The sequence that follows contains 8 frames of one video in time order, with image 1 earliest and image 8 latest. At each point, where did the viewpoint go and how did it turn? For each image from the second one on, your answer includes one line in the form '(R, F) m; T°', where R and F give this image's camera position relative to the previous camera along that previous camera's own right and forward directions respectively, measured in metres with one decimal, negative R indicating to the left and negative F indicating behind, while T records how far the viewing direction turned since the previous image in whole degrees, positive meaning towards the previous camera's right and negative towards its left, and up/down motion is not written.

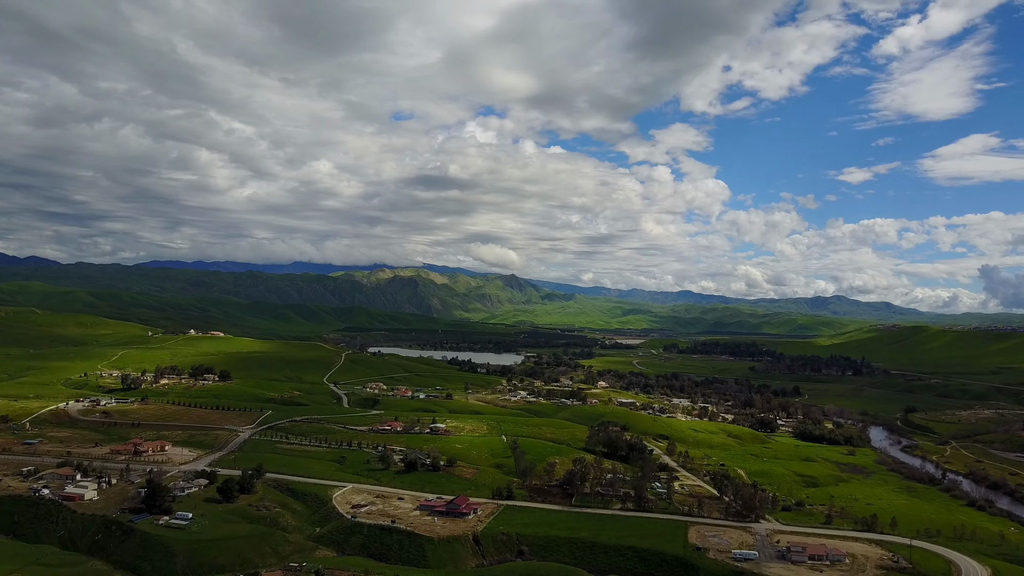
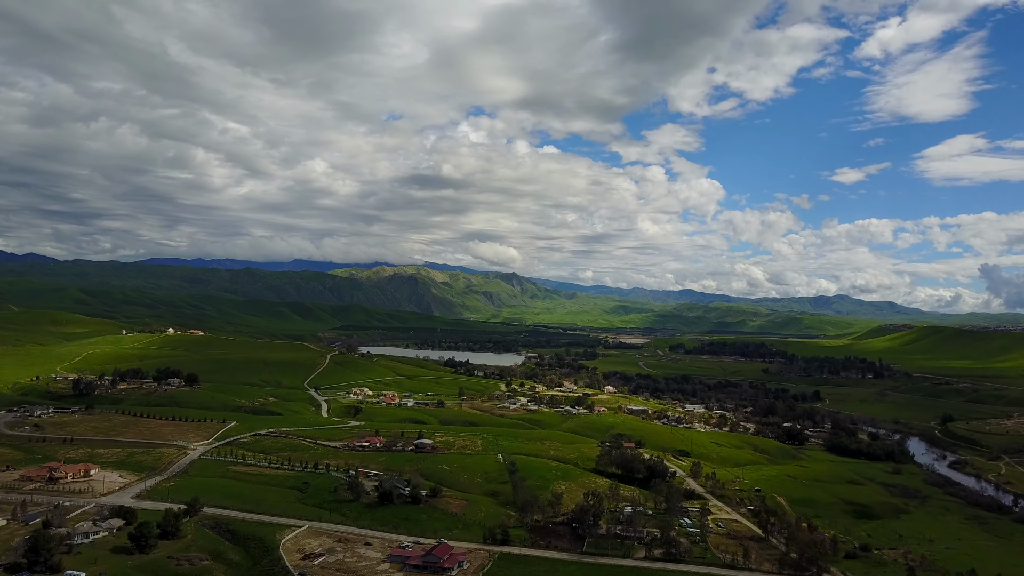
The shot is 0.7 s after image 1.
(+0.4, +18.7) m; 0°
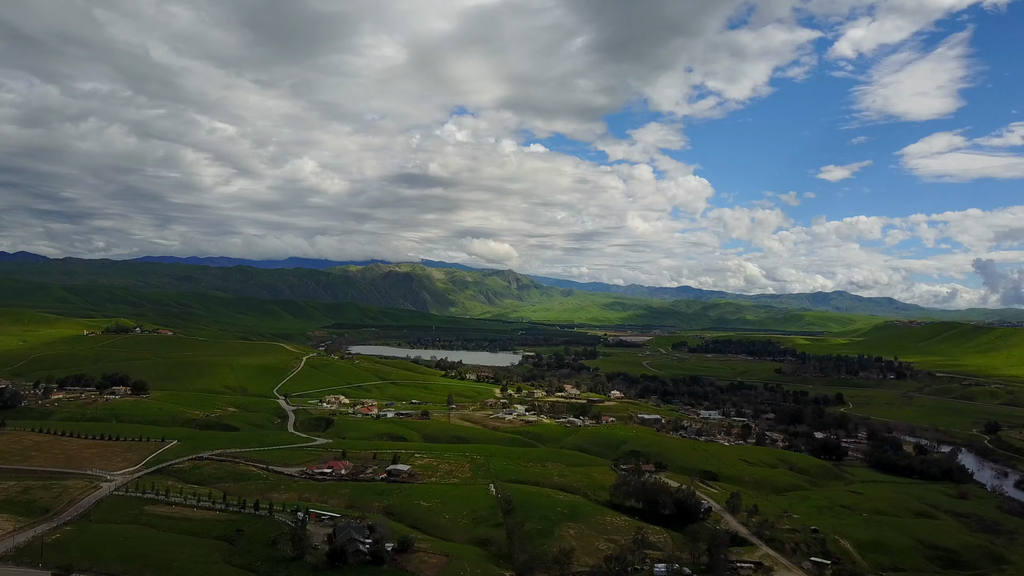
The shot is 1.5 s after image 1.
(+0.4, +21.1) m; 0°
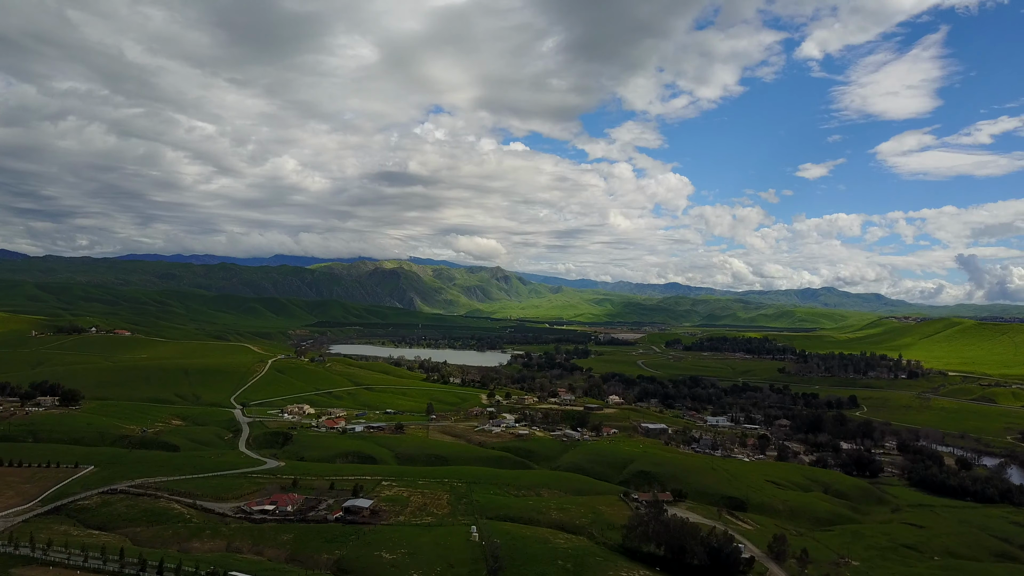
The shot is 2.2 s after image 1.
(+0.2, +18.4) m; +1°
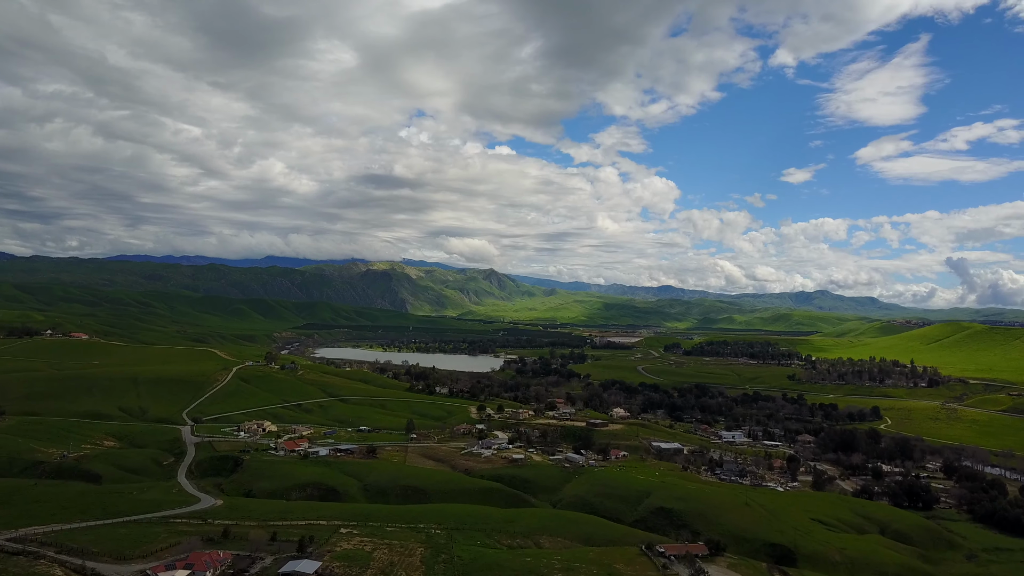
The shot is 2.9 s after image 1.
(0.0, +18.0) m; +1°
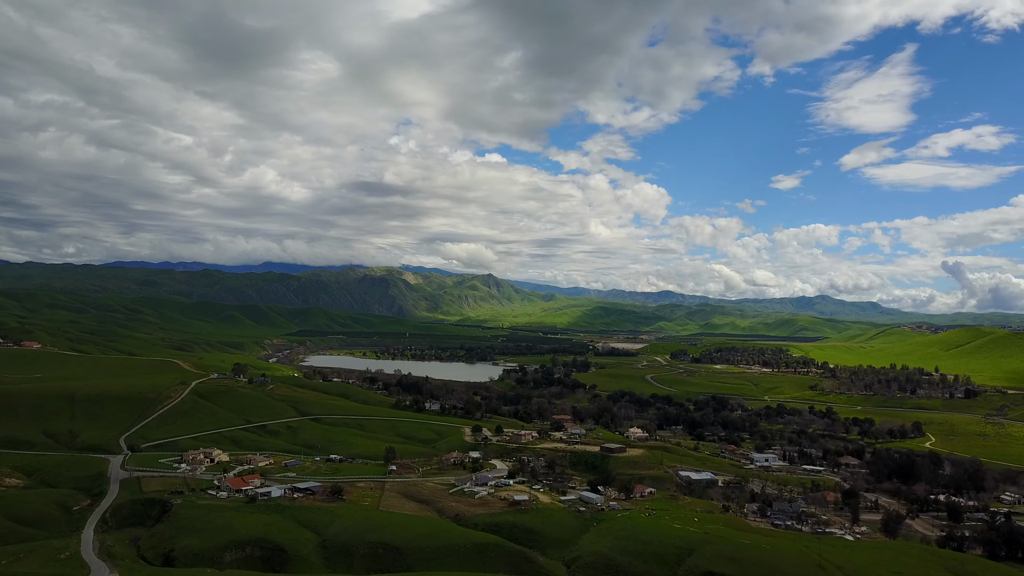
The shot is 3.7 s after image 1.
(-0.3, +20.1) m; 0°
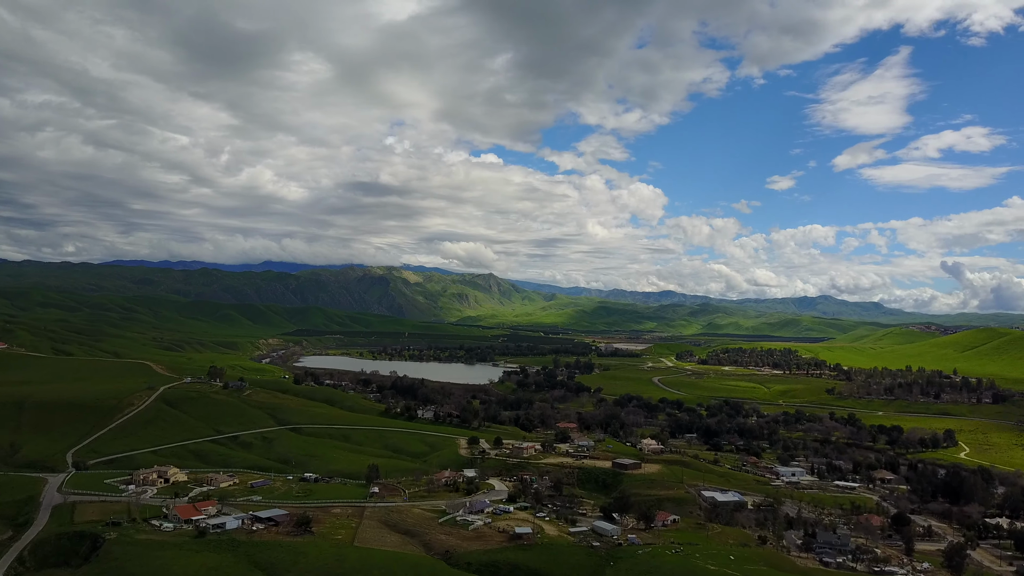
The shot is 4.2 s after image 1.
(0.0, +12.8) m; 0°
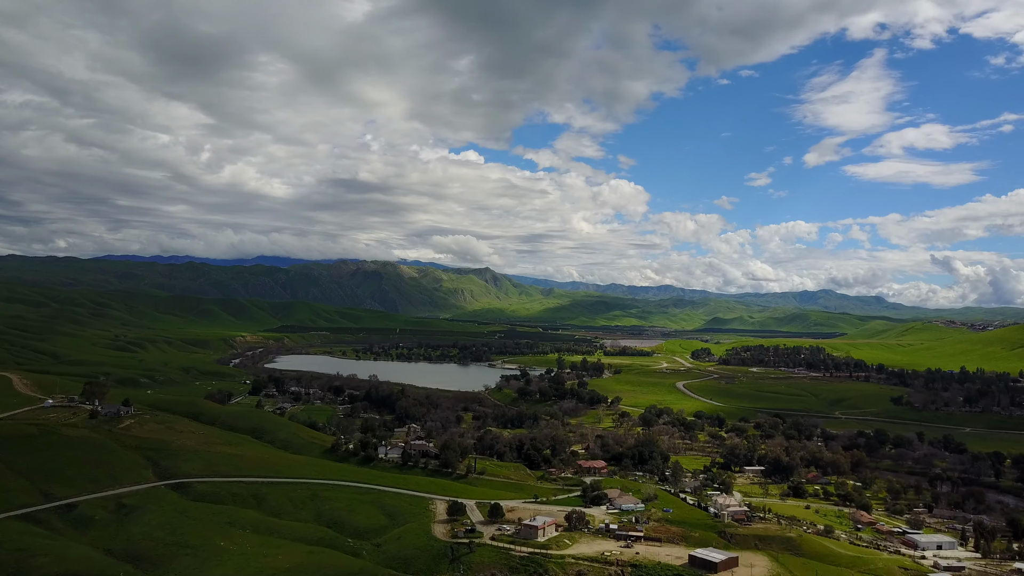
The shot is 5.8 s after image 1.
(-1.1, +41.9) m; 0°
